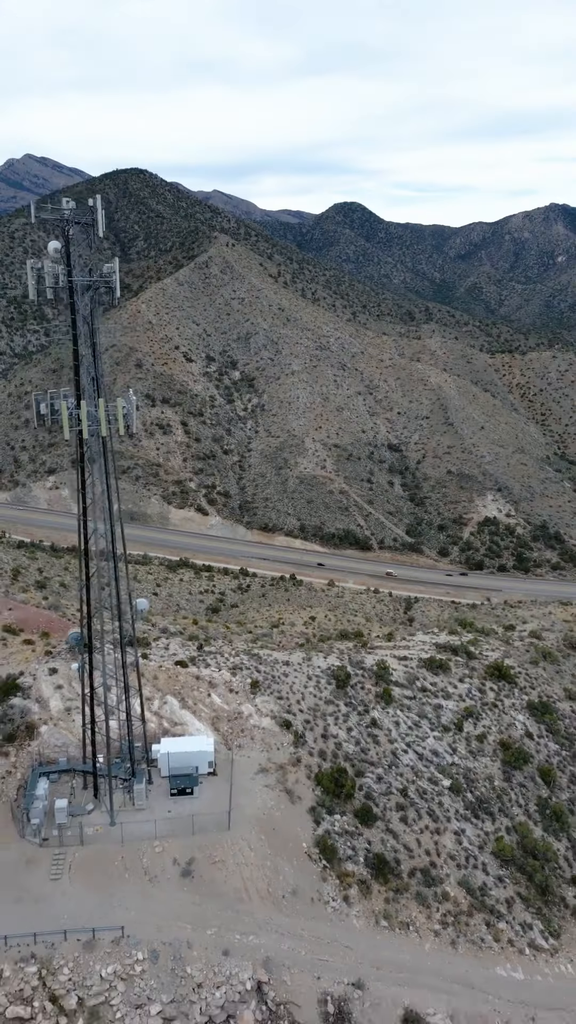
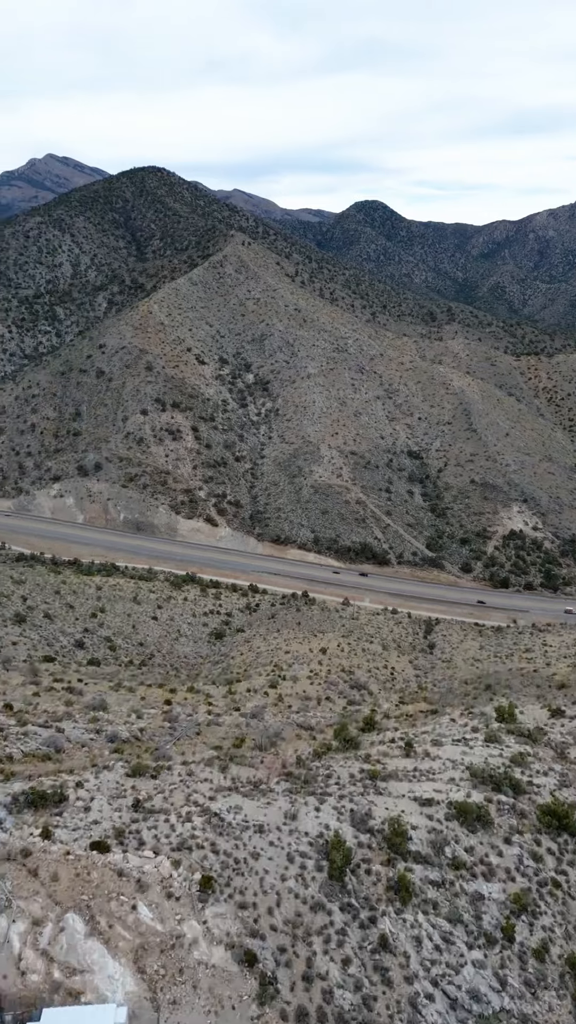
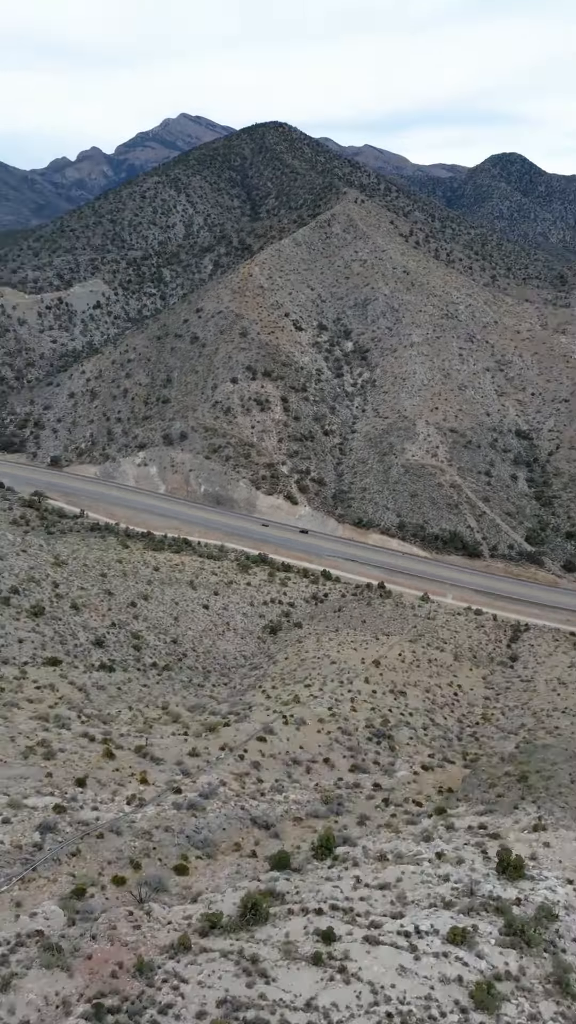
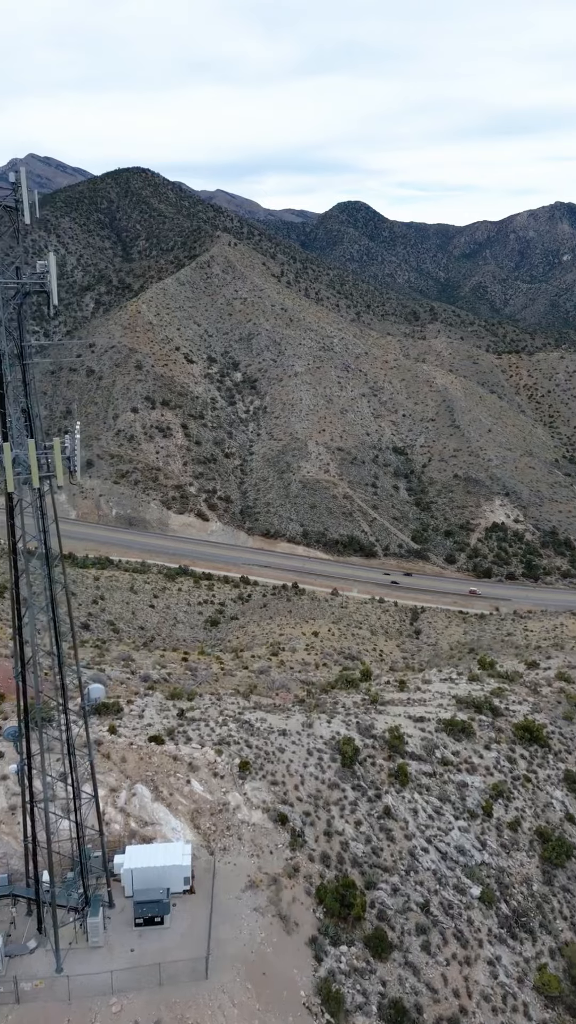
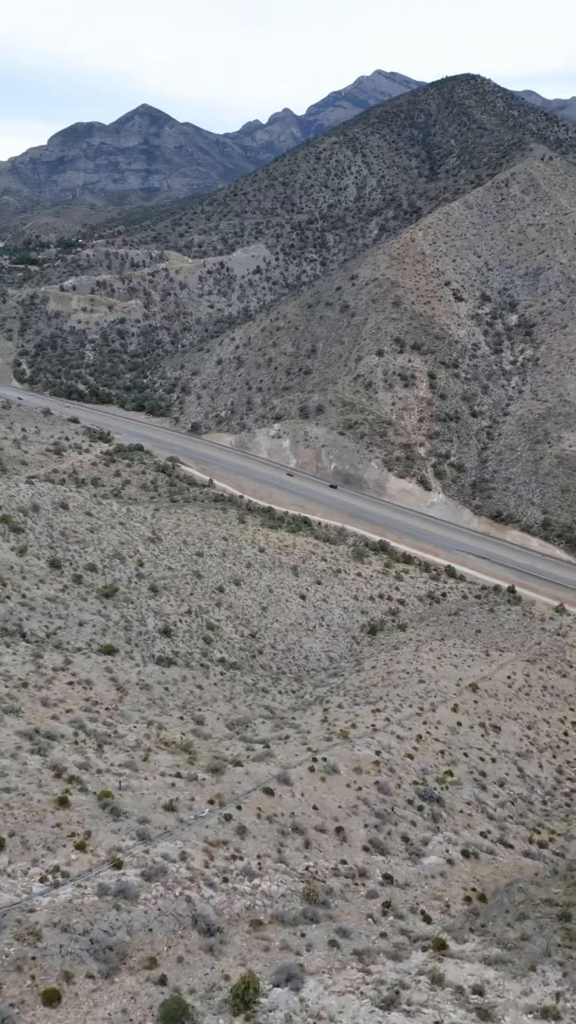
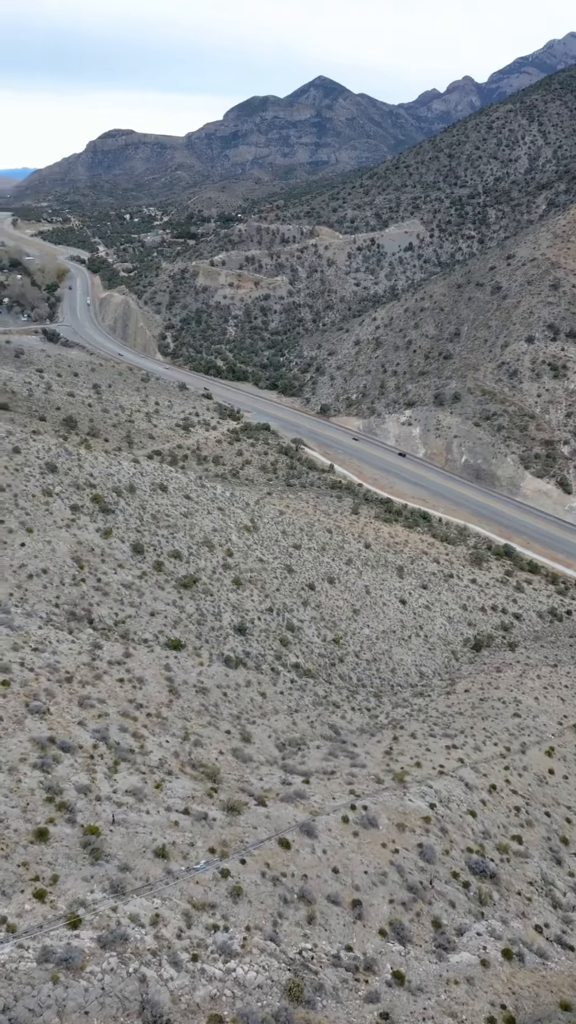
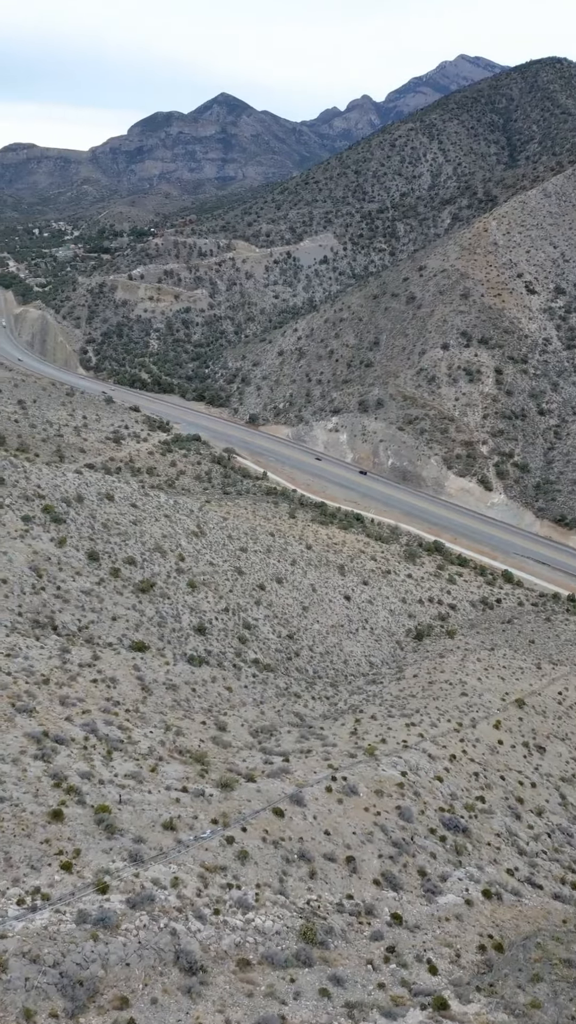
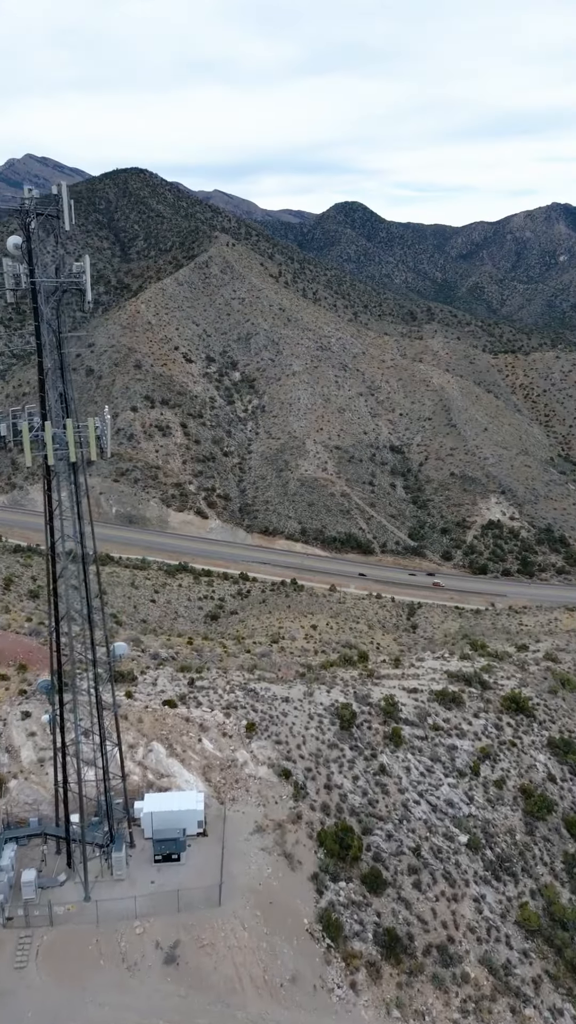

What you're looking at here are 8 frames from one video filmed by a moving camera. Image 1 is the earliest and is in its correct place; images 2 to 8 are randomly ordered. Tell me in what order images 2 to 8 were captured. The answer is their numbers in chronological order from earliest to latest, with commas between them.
8, 4, 2, 3, 5, 7, 6
